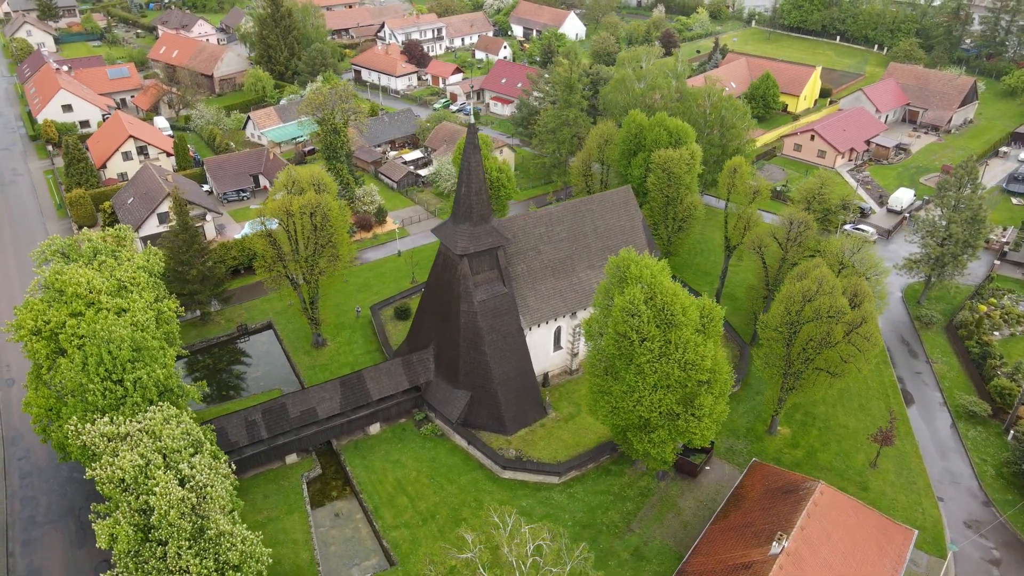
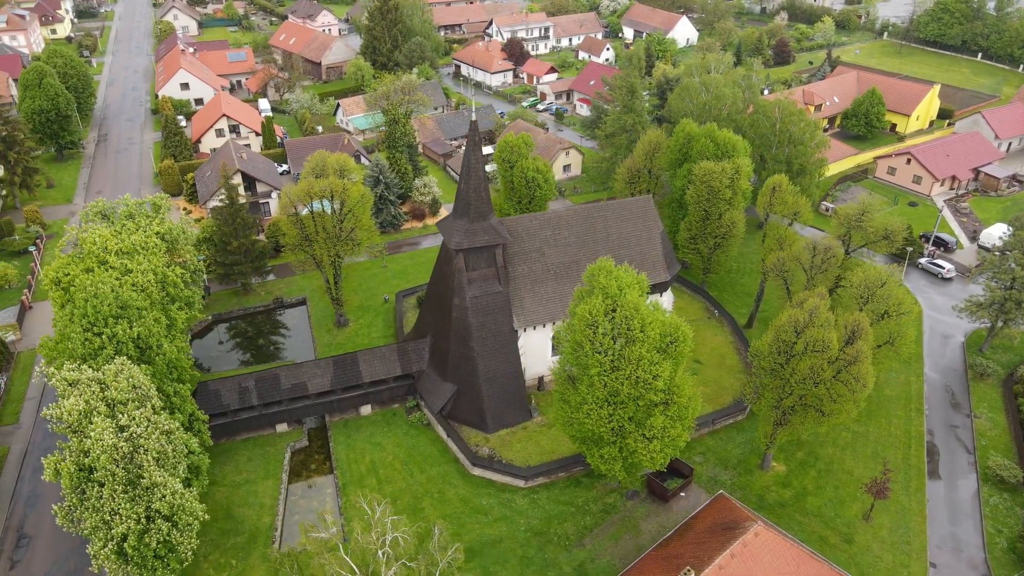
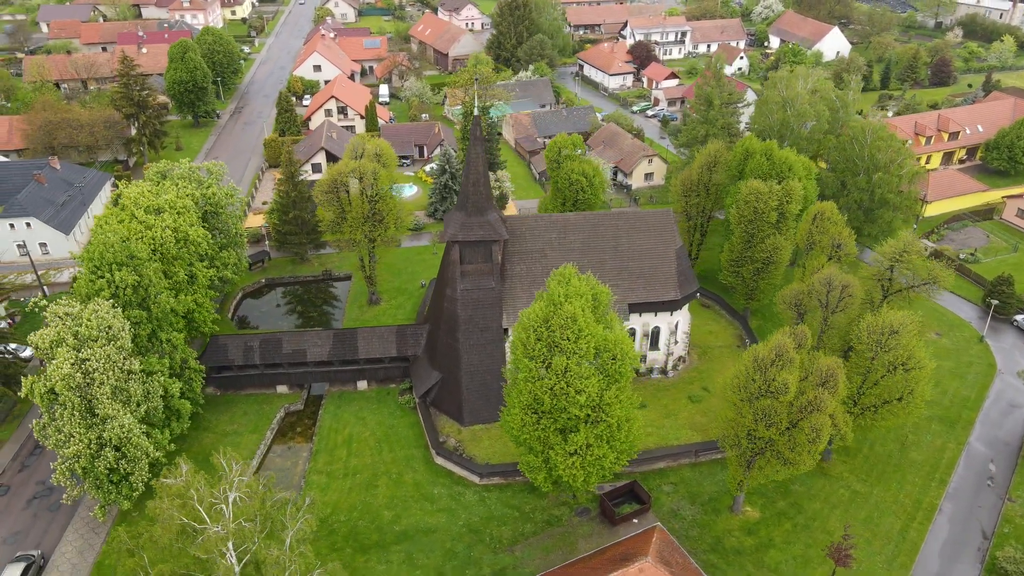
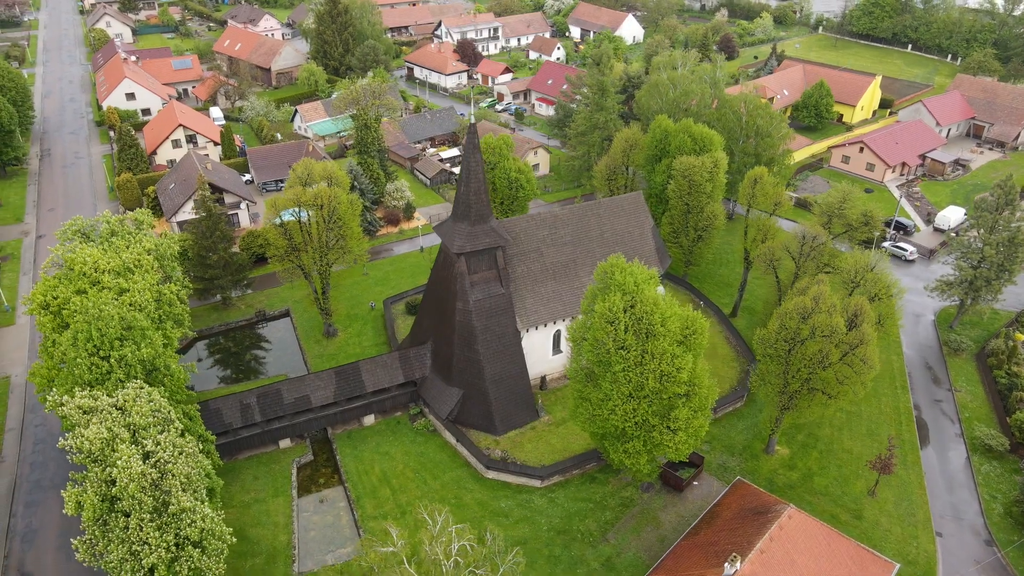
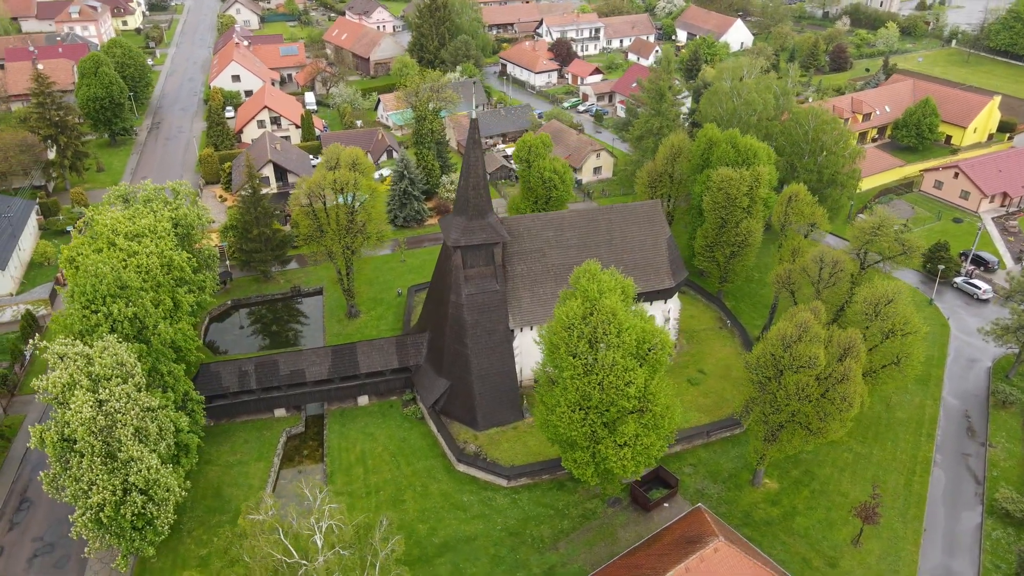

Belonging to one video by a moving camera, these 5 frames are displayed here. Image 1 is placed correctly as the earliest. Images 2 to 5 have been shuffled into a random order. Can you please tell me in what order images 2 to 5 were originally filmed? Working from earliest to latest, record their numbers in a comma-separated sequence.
4, 2, 5, 3
